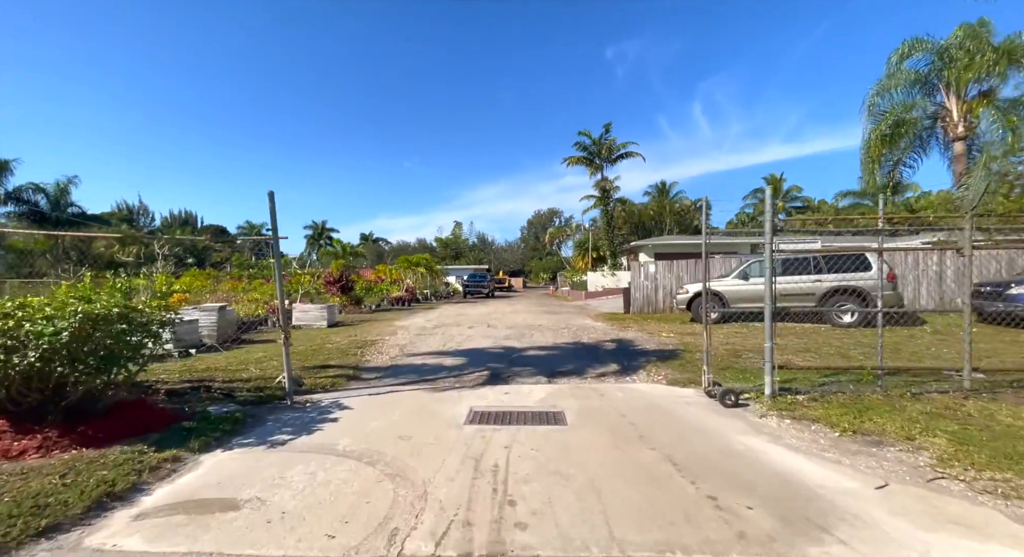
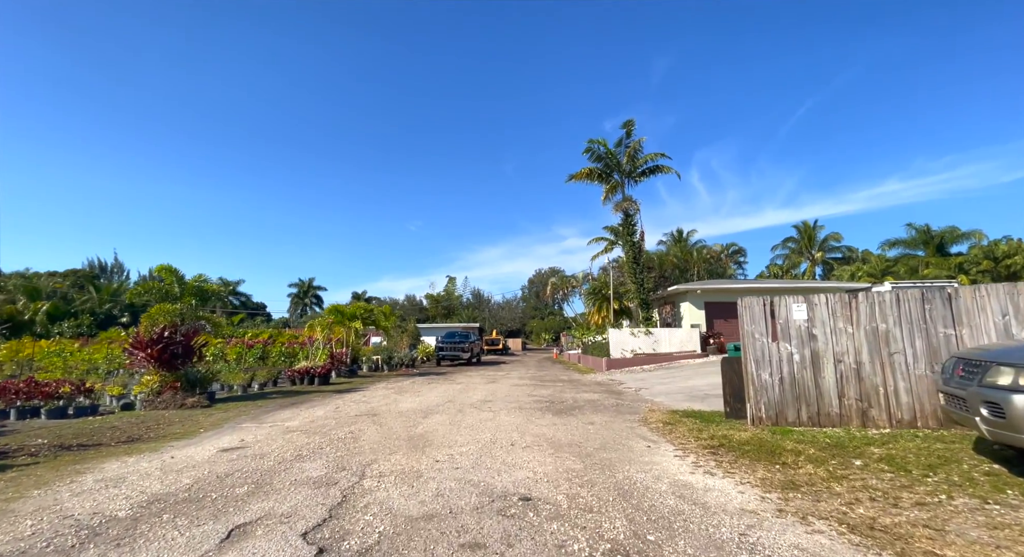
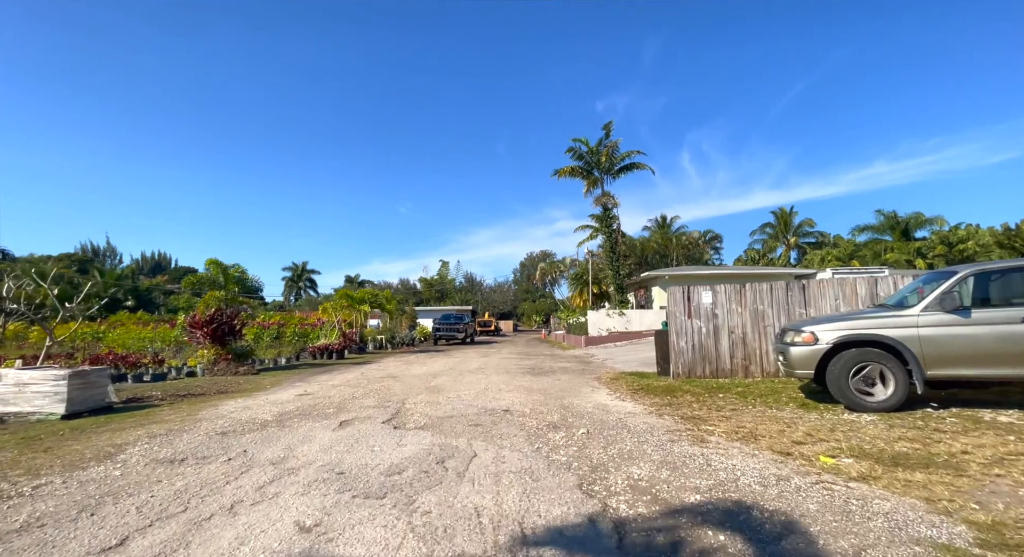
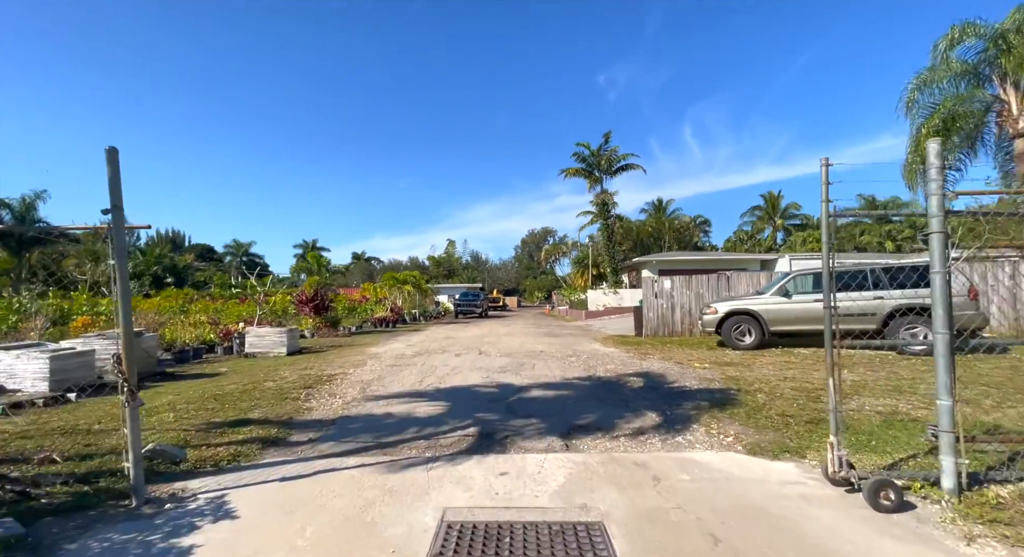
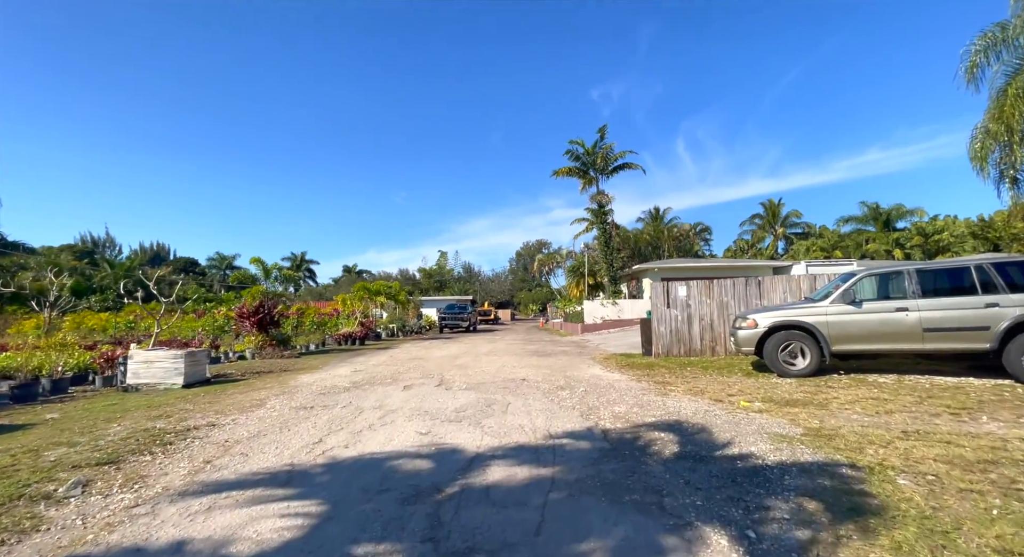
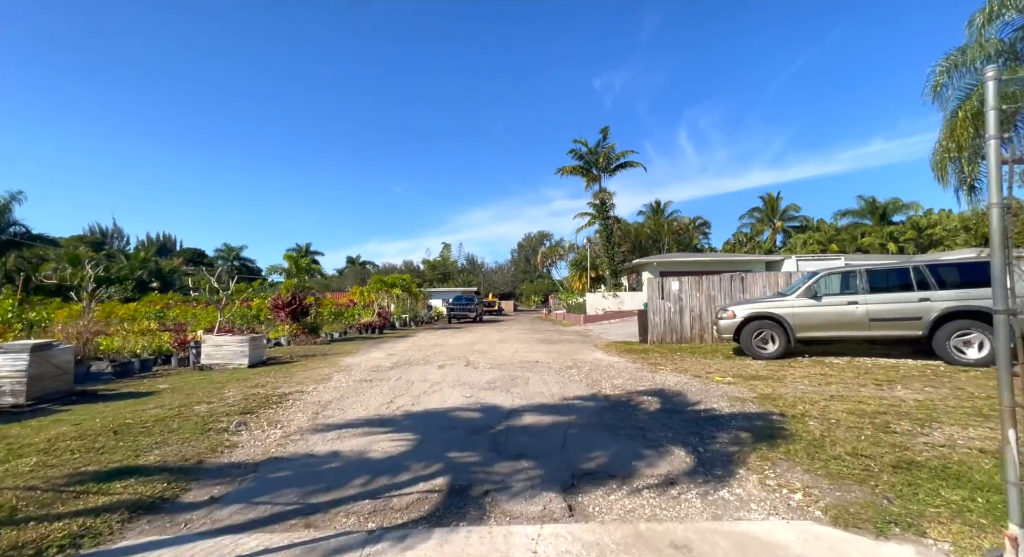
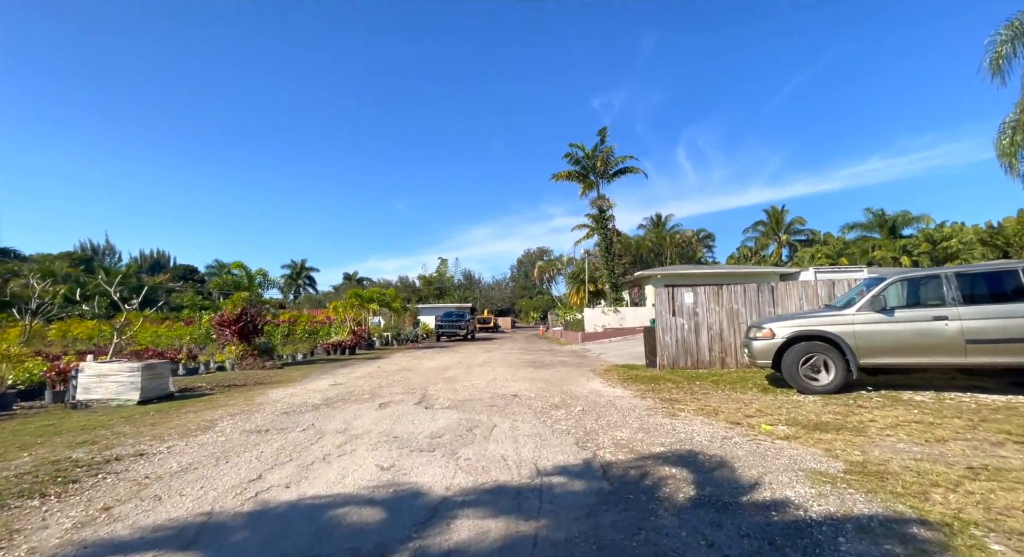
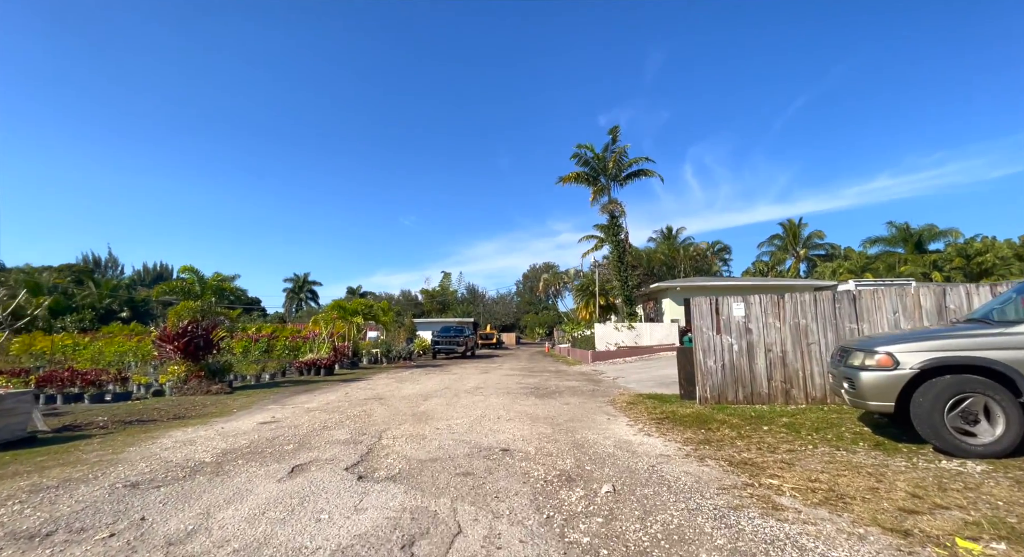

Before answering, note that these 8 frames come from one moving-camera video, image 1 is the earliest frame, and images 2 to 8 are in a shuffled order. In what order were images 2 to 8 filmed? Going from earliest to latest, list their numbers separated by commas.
4, 6, 5, 7, 3, 8, 2
